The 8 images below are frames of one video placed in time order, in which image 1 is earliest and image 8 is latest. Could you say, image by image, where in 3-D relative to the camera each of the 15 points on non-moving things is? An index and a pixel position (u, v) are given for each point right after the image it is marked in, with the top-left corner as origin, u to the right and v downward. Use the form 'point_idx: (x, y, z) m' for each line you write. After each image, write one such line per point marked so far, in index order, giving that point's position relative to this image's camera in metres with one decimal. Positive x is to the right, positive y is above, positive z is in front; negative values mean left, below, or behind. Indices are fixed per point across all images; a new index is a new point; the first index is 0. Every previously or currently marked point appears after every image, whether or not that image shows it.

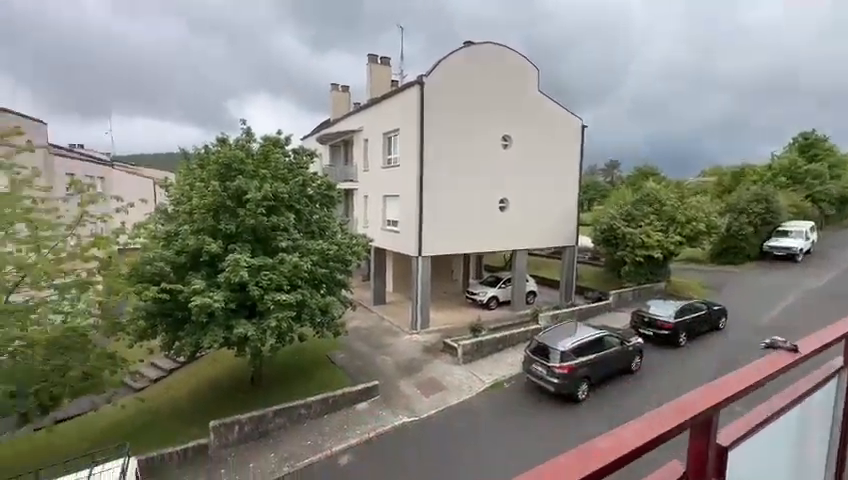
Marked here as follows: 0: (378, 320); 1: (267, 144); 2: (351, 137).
0: (-2.0, -3.4, +16.6) m
1: (-4.6, +2.8, +11.5) m
2: (-3.7, +5.3, +19.8) m
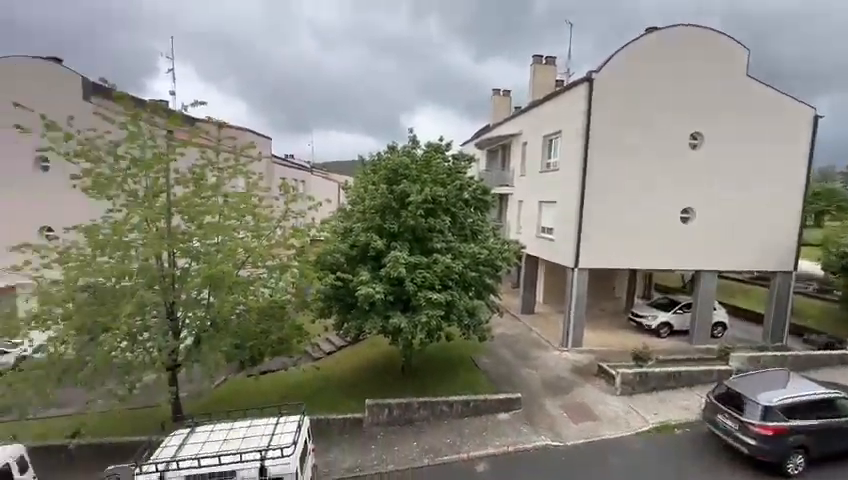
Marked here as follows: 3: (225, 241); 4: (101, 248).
0: (+4.1, -3.7, +16.0) m
1: (+0.2, +2.8, +12.2) m
2: (+4.3, +5.0, +19.6) m
3: (-5.2, -0.1, +9.8) m
4: (-7.3, -0.2, +8.8) m
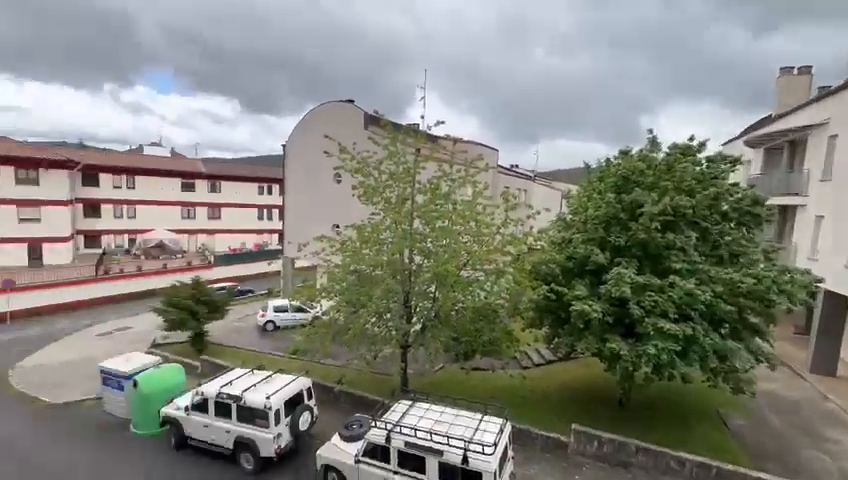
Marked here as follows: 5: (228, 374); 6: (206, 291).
0: (+11.5, -4.6, +11.5) m
1: (+6.7, +2.3, +10.3) m
2: (+14.2, +4.0, +14.5) m
3: (+0.6, -0.2, +11.1) m
4: (-1.7, -0.1, +11.3) m
5: (-5.0, -3.5, +10.0) m
6: (-8.9, -2.1, +15.9) m
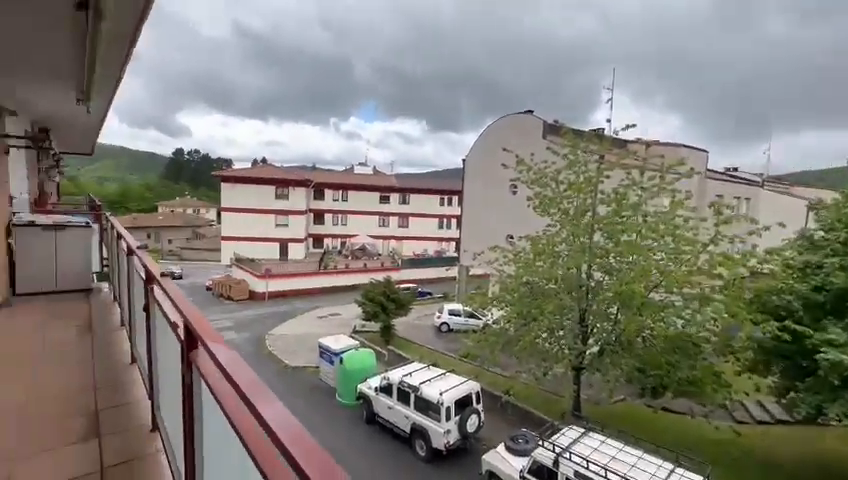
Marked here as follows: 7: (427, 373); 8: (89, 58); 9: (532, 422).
0: (+15.1, -5.4, +5.5) m
1: (+10.5, +1.7, +6.6) m
2: (+19.2, +3.0, +7.2) m
3: (+5.3, -0.6, +9.9) m
4: (+3.3, -0.4, +11.1) m
5: (-0.4, -3.6, +11.2) m
6: (-1.4, -2.3, +18.2) m
7: (+0.1, -3.6, +10.6) m
8: (-2.9, +1.6, +3.5) m
9: (+3.0, -5.0, +10.7) m
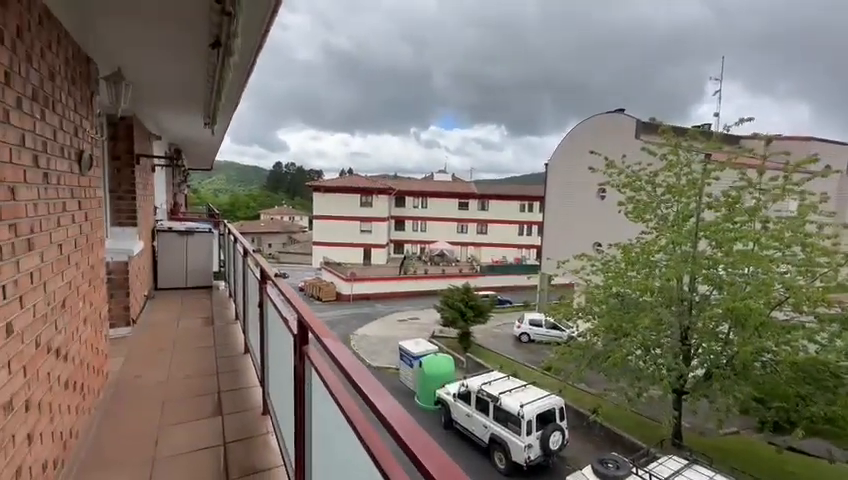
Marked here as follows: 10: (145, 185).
0: (+15.9, -5.6, +2.3) m
1: (+11.7, +1.5, +4.4) m
2: (+20.4, +2.7, +3.3) m
3: (+7.2, -0.8, +8.6) m
4: (+5.5, -0.7, +10.2) m
5: (+1.8, -3.8, +11.0) m
6: (+2.3, -2.6, +18.1) m
7: (+2.2, -3.8, +10.3) m
8: (-2.1, +1.6, +4.0) m
9: (+5.1, -5.2, +9.8) m
10: (-4.0, +0.8, +5.5) m
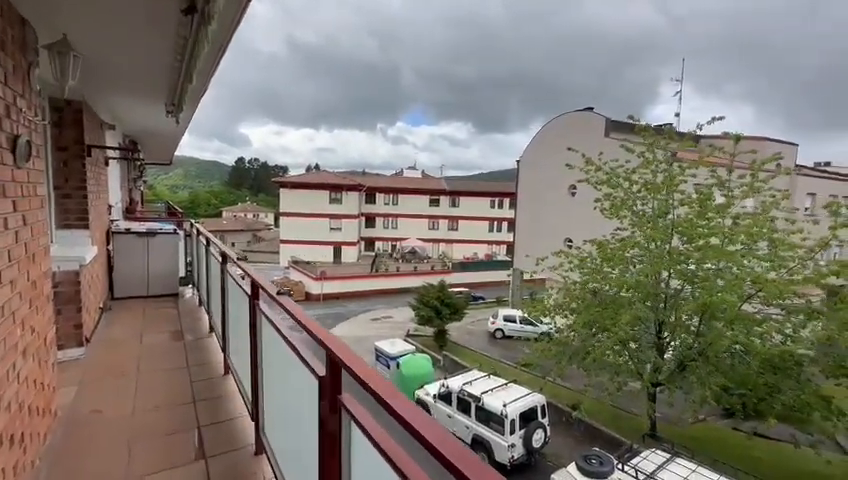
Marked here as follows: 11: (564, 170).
0: (+16.0, -5.5, +3.4) m
1: (+11.6, +1.6, +5.1) m
2: (+20.3, +2.9, +4.6) m
3: (+6.8, -0.7, +8.9) m
4: (+5.0, -0.6, +10.3) m
5: (+1.2, -3.8, +10.9) m
6: (+1.1, -2.5, +18.0) m
7: (+1.7, -3.8, +10.2) m
8: (-2.2, +1.6, +3.5) m
9: (+4.6, -5.2, +9.9) m
10: (-4.1, +0.7, +4.9) m
11: (+7.1, +3.6, +19.9) m
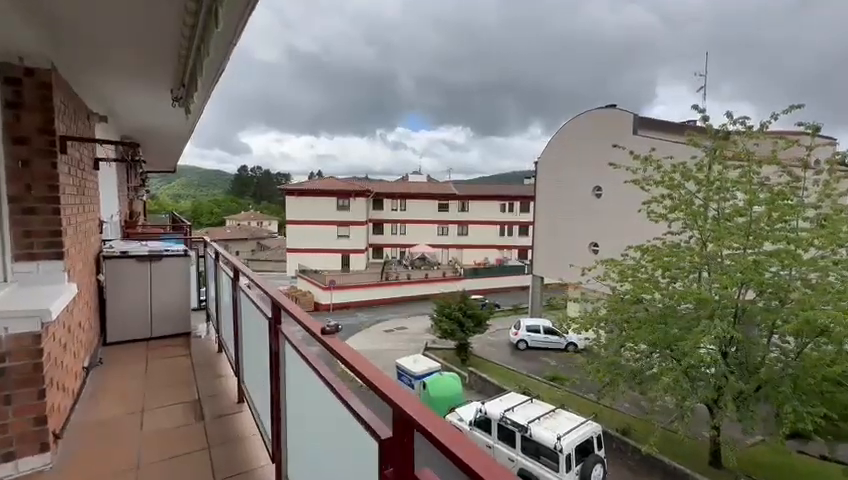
0: (+16.8, -5.3, +2.2) m
1: (+12.3, +1.7, +4.0) m
2: (+21.0, +3.1, +3.5) m
3: (+7.6, -0.8, +7.8) m
4: (+5.8, -0.7, +9.2) m
5: (+2.1, -4.0, +9.8) m
6: (+2.0, -2.8, +16.9) m
7: (+2.6, -4.0, +9.1) m
8: (-1.5, +1.4, +2.5) m
9: (+5.5, -5.3, +8.8) m
10: (-3.4, +0.5, +3.9) m
11: (+7.9, +3.4, +18.8) m
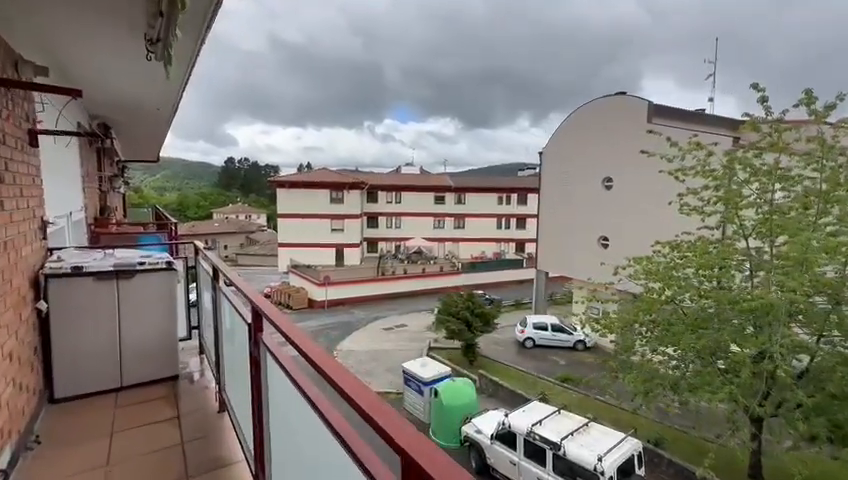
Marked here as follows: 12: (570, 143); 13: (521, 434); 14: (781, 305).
0: (+17.4, -5.3, +1.7) m
1: (+12.8, +1.7, +3.3) m
2: (+21.5, +3.2, +3.0) m
3: (+8.0, -0.7, +7.1) m
4: (+6.1, -0.6, +8.4) m
5: (+2.5, -3.9, +9.0) m
6: (+2.2, -2.6, +16.0) m
7: (+3.0, -3.9, +8.3) m
8: (-0.9, +1.3, +1.5) m
9: (+5.9, -5.2, +8.1) m
10: (-2.9, +0.5, +2.8) m
11: (+8.0, +3.7, +18.0) m
12: (+7.3, +4.6, +18.9) m
13: (+2.1, -4.1, +8.1) m
14: (+6.5, -1.2, +7.5) m
